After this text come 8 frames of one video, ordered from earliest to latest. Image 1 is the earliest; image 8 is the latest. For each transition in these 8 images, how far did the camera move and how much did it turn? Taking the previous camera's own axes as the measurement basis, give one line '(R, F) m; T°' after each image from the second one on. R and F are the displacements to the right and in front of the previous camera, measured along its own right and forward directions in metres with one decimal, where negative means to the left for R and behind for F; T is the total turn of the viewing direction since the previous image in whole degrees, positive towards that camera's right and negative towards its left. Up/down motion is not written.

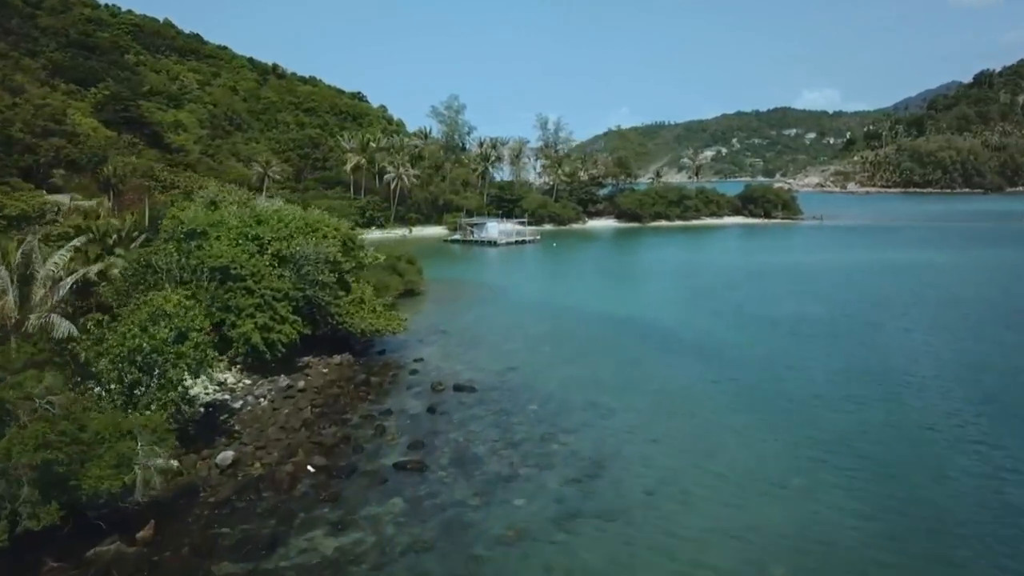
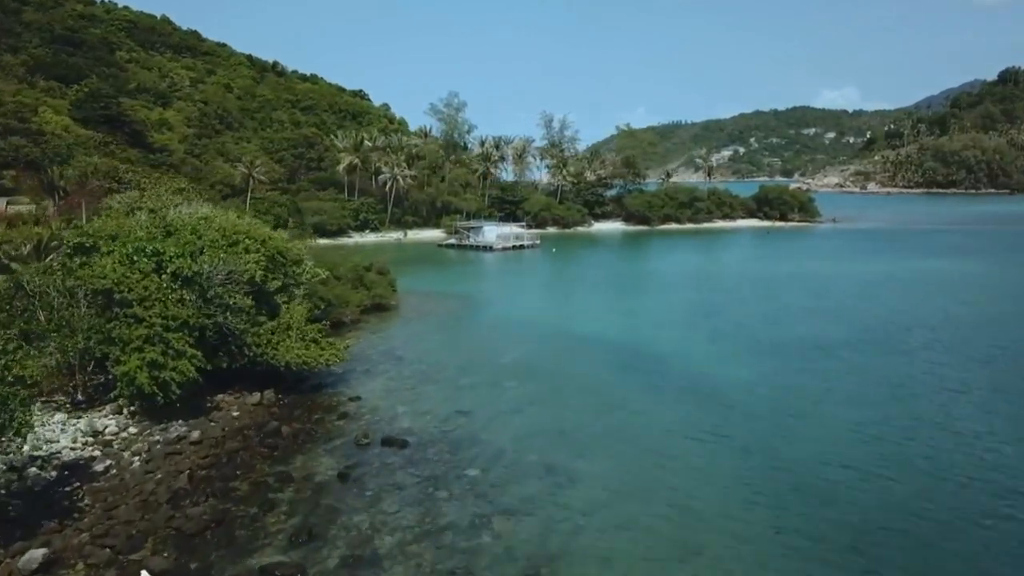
(+2.1, +5.3) m; -1°
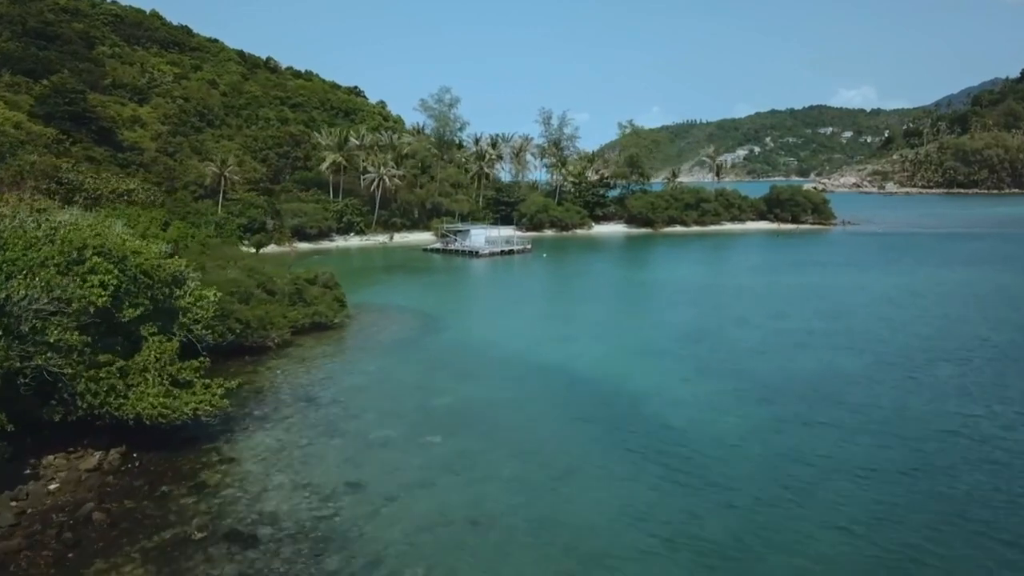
(+2.7, +6.0) m; -1°
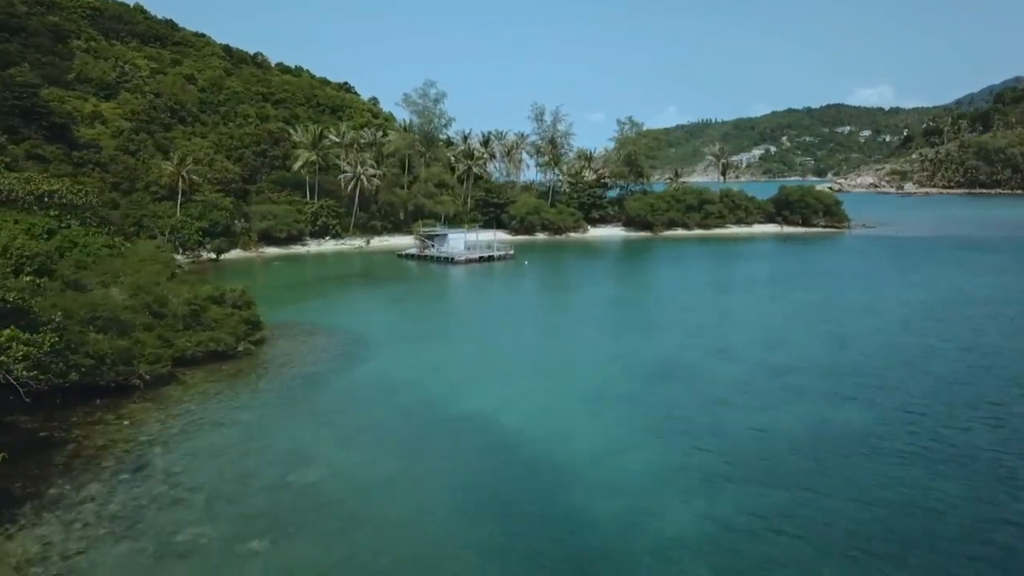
(+3.3, +6.7) m; -1°
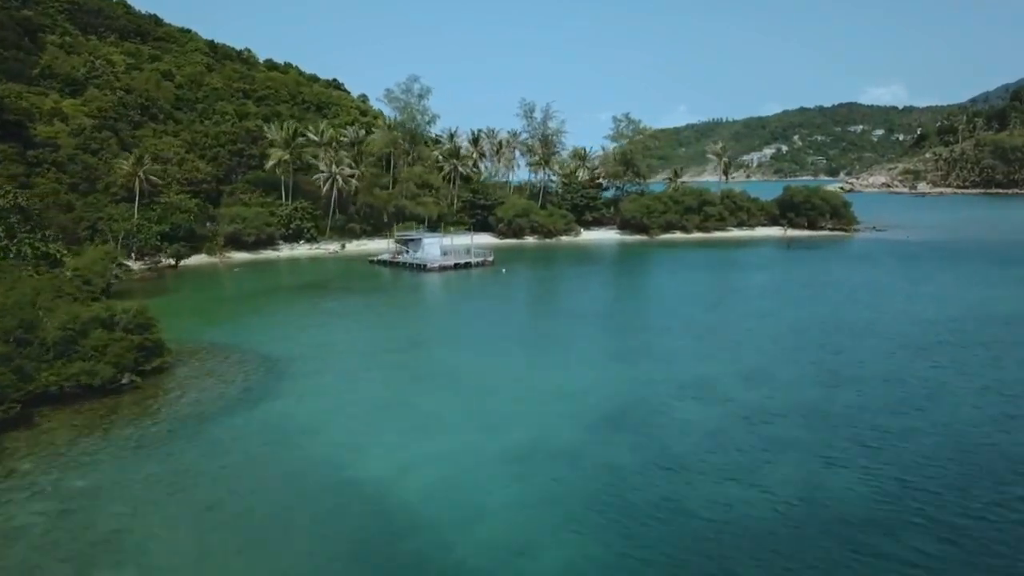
(+2.8, +5.3) m; -1°
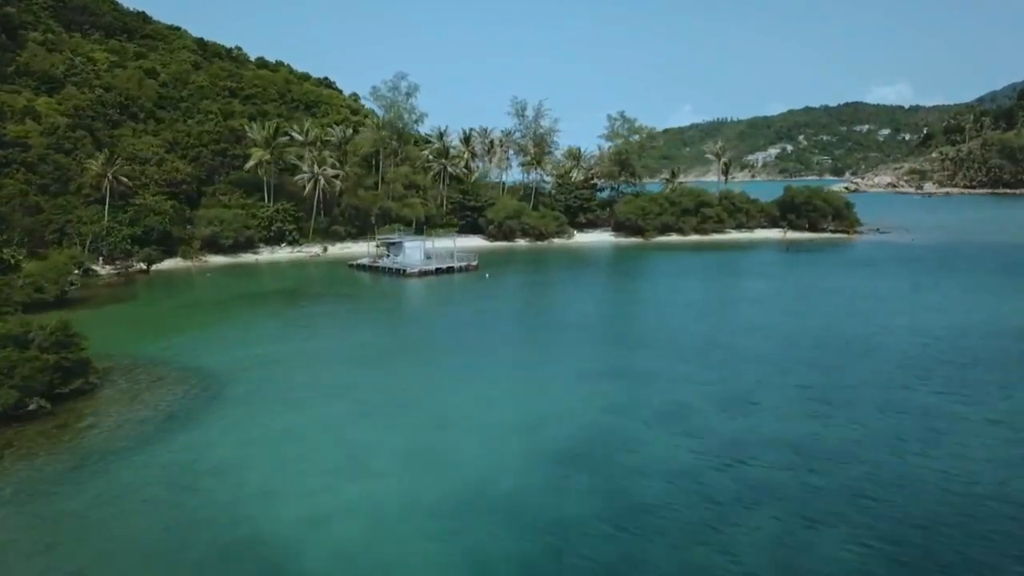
(+1.7, +3.0) m; 0°
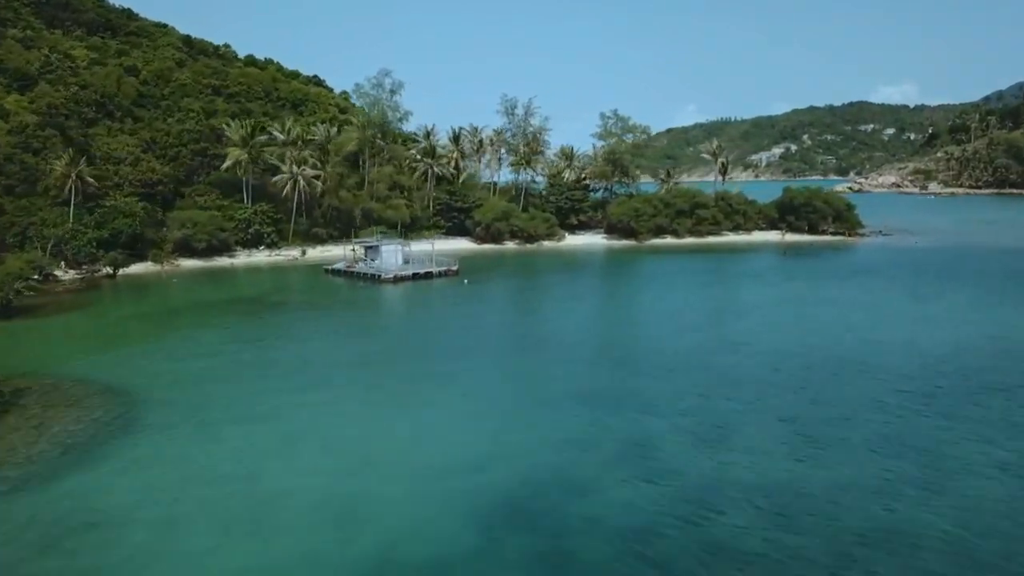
(+1.8, +3.1) m; 0°
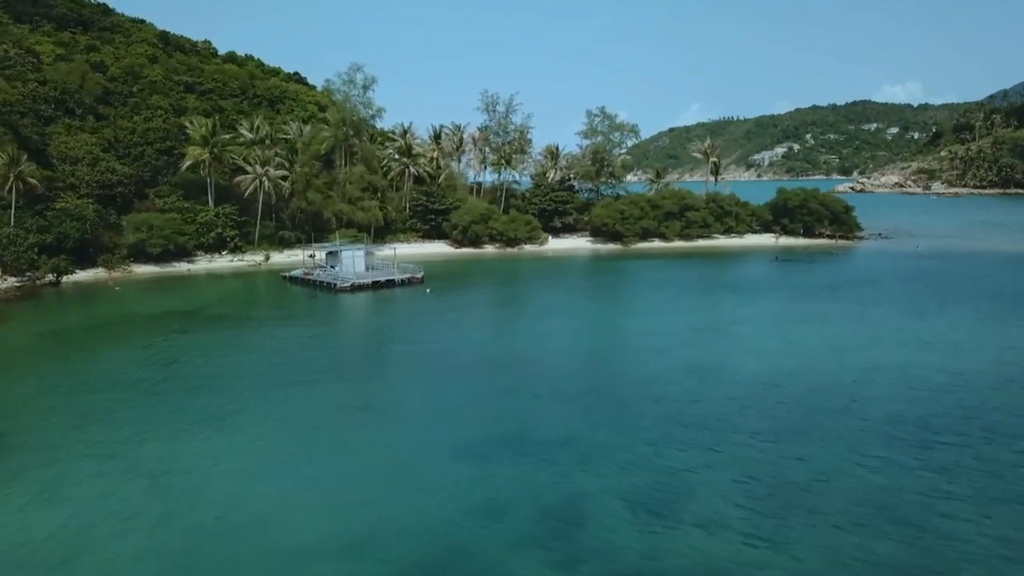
(+2.6, +4.3) m; 0°
